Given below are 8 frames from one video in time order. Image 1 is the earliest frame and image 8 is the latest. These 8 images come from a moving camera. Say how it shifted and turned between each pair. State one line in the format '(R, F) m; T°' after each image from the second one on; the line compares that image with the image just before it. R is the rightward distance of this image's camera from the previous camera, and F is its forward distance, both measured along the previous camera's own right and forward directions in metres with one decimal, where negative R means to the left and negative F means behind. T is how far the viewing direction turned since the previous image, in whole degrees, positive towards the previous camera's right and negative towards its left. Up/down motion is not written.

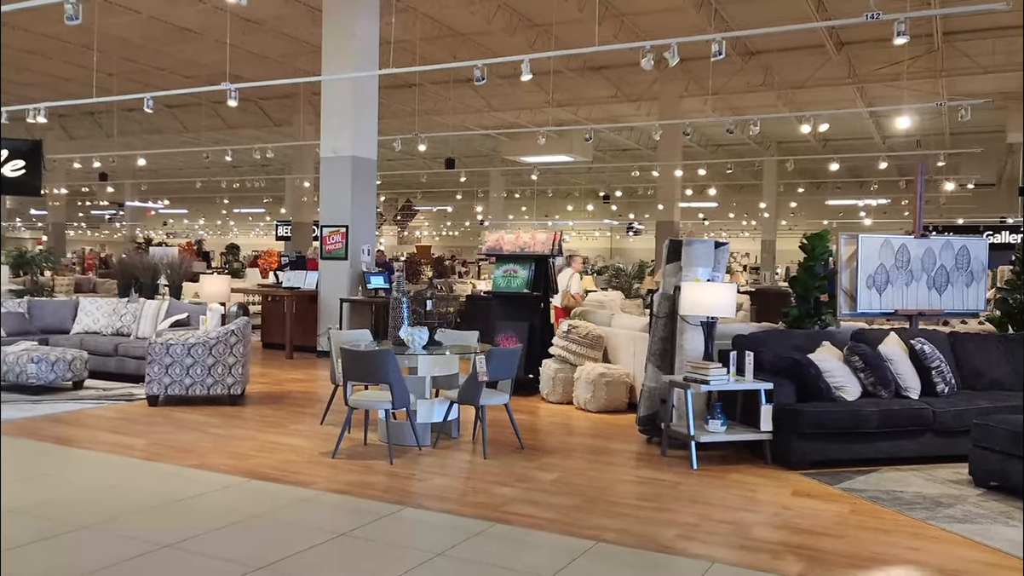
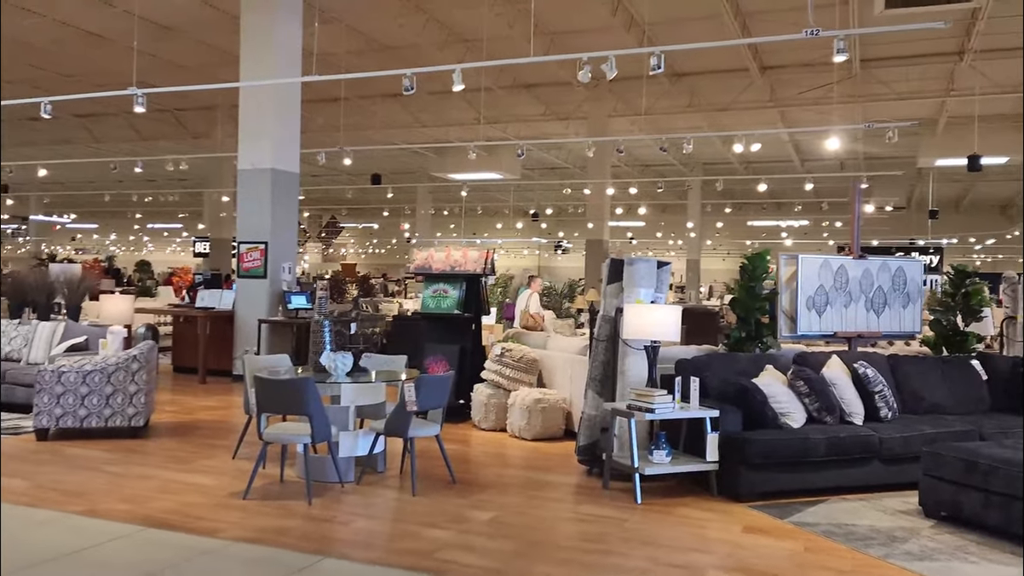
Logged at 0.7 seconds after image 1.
(0.0, +0.4) m; +5°
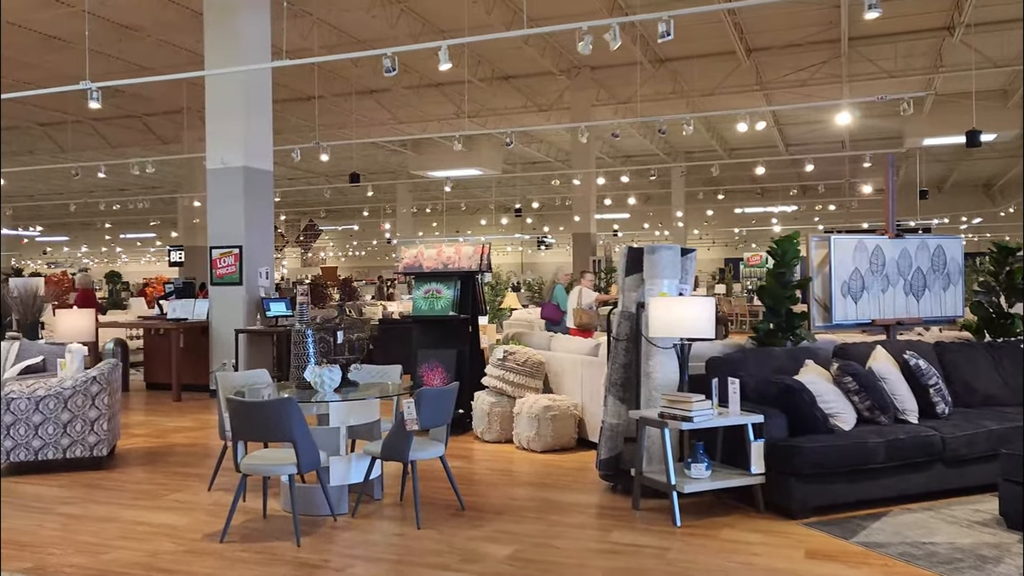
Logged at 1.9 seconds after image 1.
(-0.1, +0.6) m; +1°
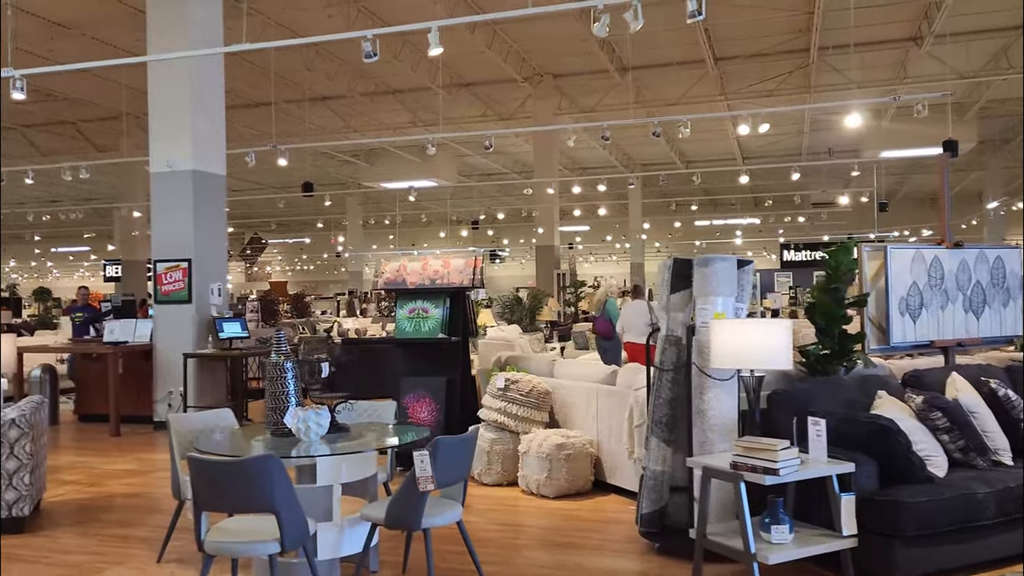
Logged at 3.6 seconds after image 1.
(-0.4, +0.8) m; +4°
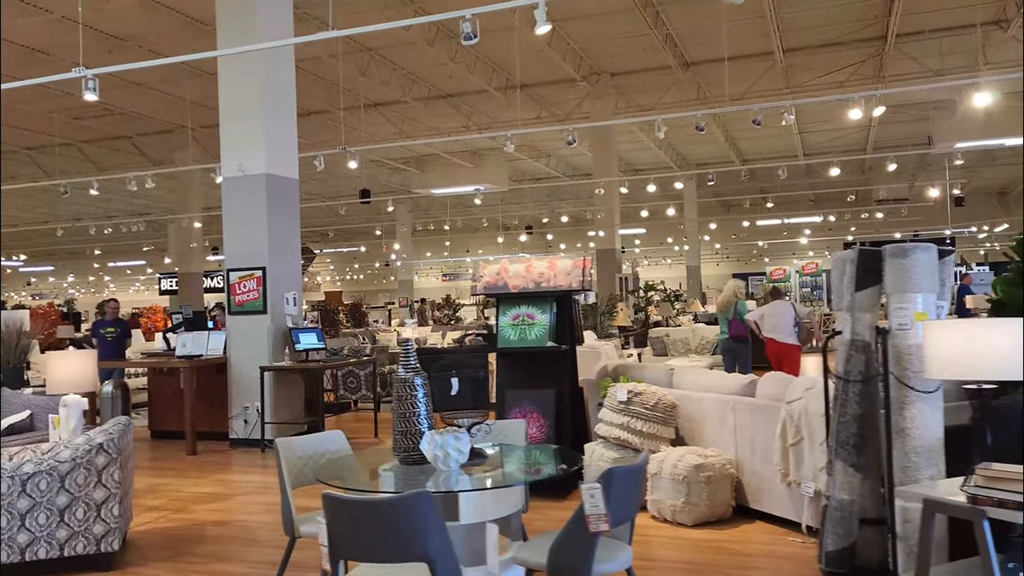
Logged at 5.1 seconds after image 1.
(-0.5, +0.5) m; -3°
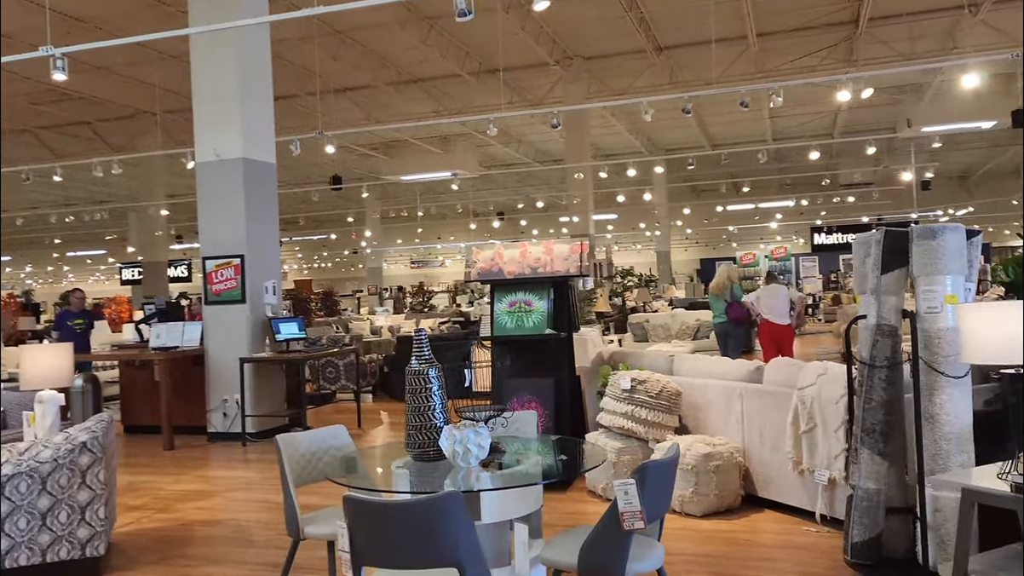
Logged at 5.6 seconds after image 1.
(-0.2, +0.2) m; +2°
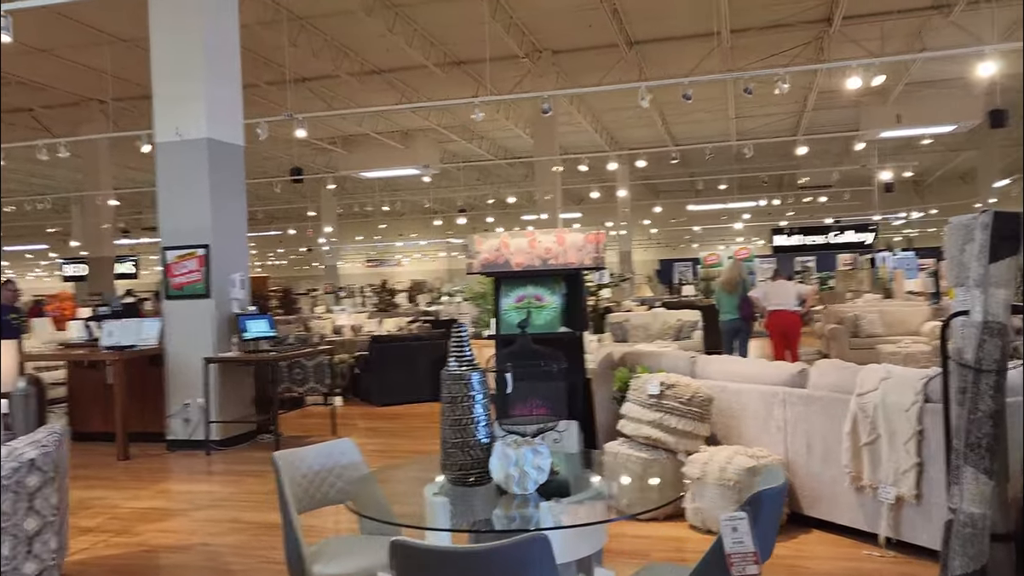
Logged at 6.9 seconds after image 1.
(-0.3, +0.6) m; +3°
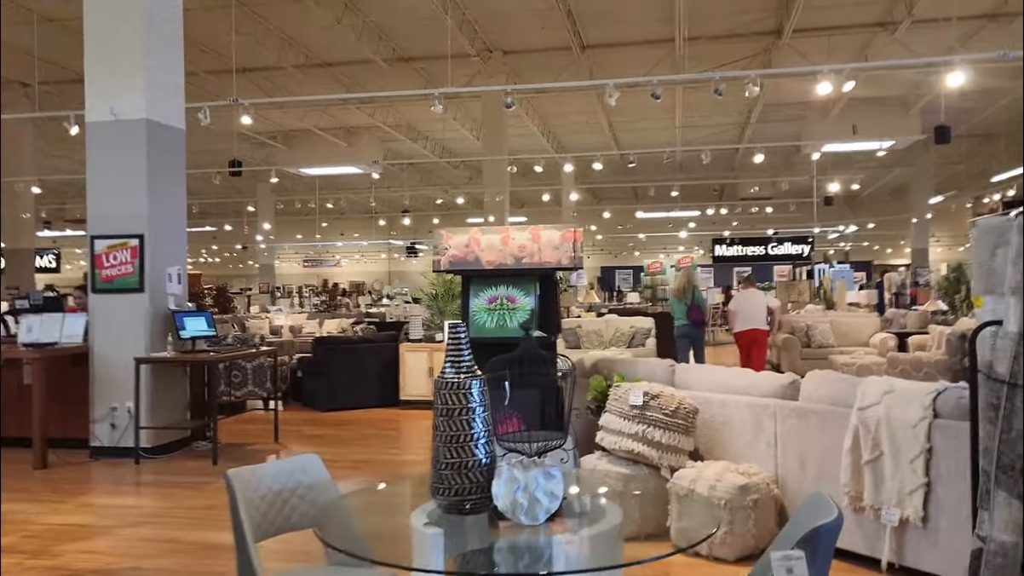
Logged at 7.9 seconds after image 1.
(-0.2, +0.4) m; +4°
